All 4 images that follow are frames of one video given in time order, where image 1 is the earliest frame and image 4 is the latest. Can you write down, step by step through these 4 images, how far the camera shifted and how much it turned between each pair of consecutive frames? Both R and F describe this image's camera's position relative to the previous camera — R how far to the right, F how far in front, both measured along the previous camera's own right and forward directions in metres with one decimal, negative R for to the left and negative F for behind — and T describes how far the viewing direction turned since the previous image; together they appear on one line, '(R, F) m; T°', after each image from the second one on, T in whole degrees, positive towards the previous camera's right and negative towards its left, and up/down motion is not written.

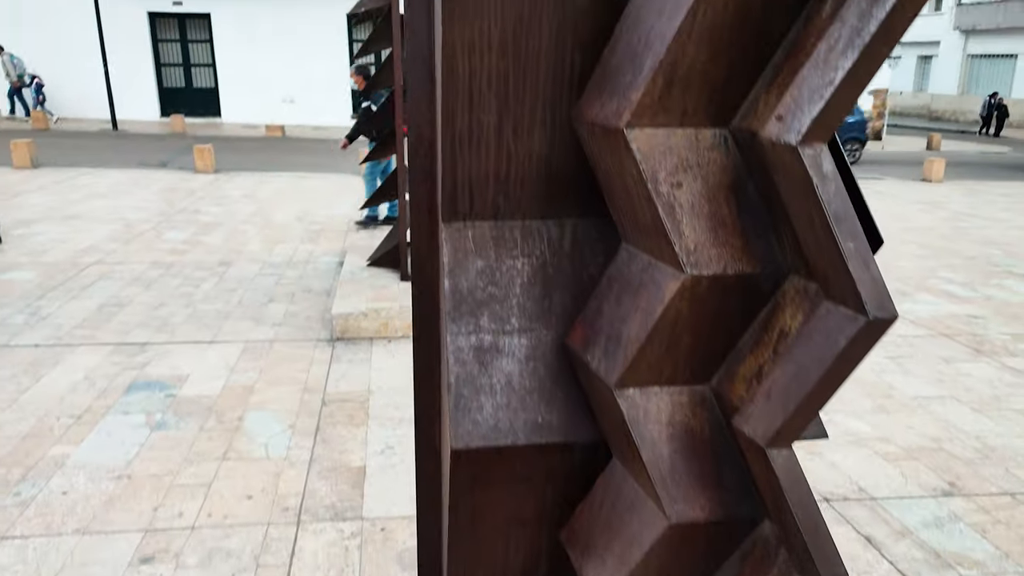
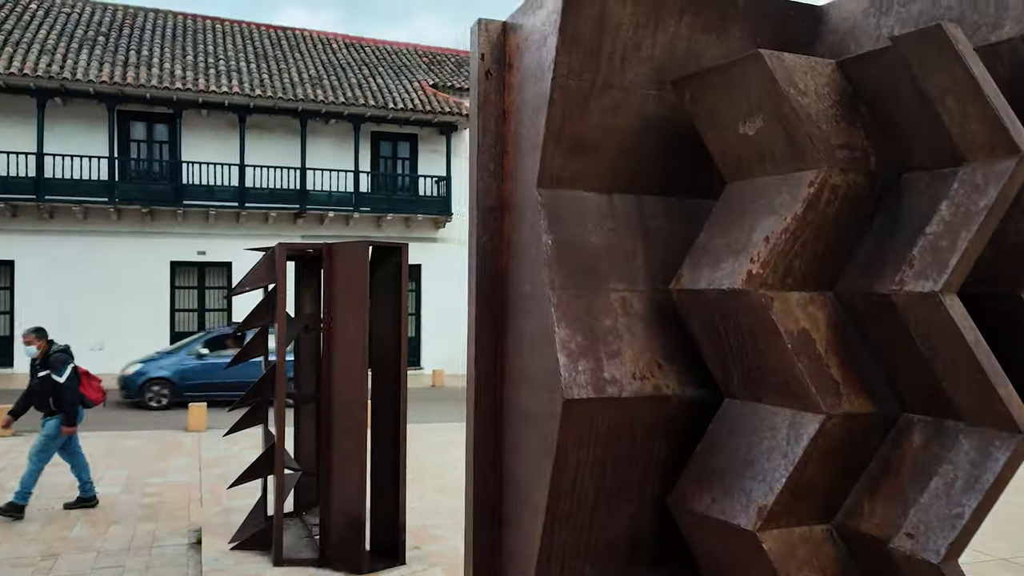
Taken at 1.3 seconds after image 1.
(-0.5, -0.1) m; +14°
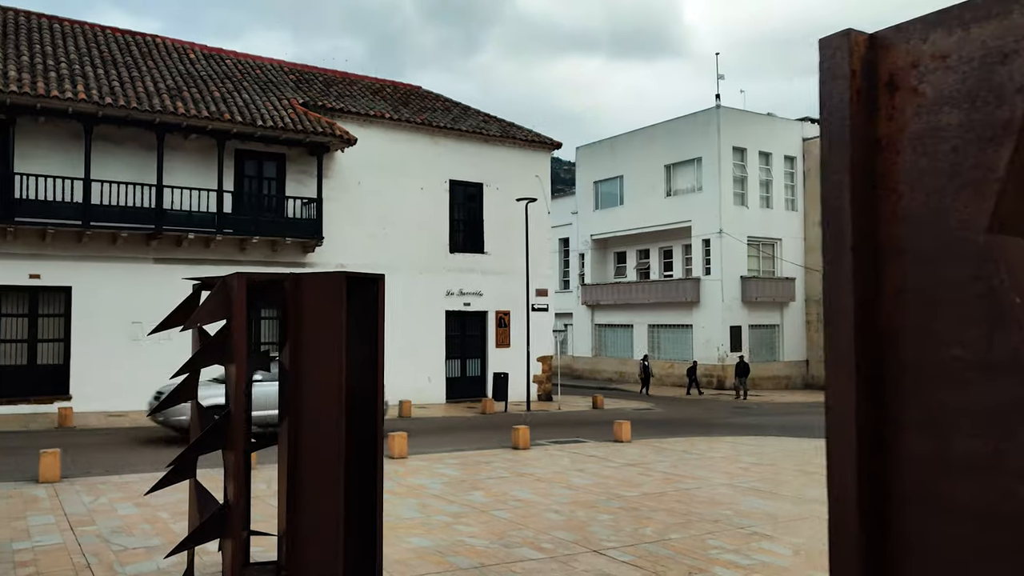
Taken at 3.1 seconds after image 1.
(-0.9, +0.4) m; +11°
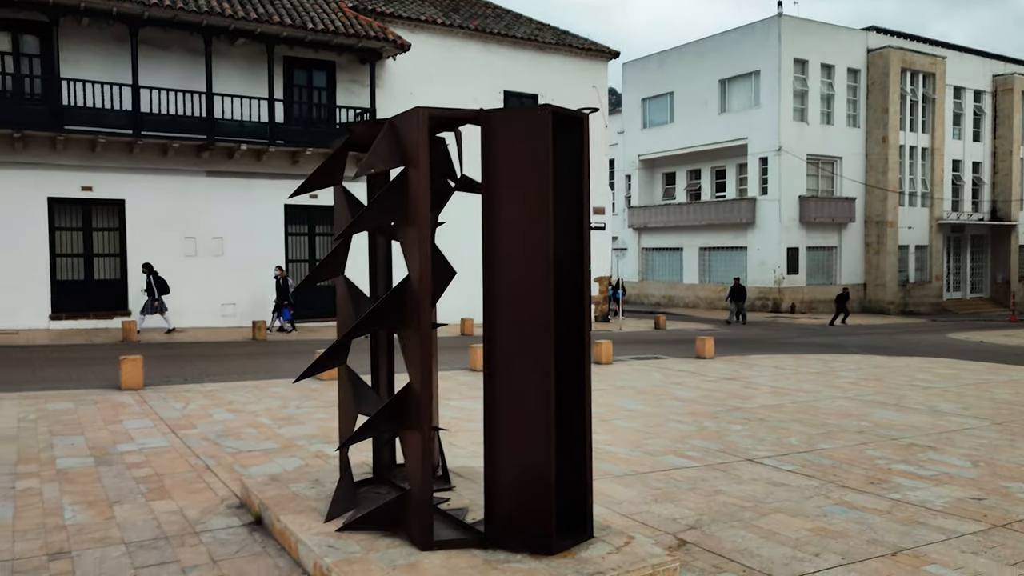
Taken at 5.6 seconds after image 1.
(-1.1, +0.8) m; -2°
